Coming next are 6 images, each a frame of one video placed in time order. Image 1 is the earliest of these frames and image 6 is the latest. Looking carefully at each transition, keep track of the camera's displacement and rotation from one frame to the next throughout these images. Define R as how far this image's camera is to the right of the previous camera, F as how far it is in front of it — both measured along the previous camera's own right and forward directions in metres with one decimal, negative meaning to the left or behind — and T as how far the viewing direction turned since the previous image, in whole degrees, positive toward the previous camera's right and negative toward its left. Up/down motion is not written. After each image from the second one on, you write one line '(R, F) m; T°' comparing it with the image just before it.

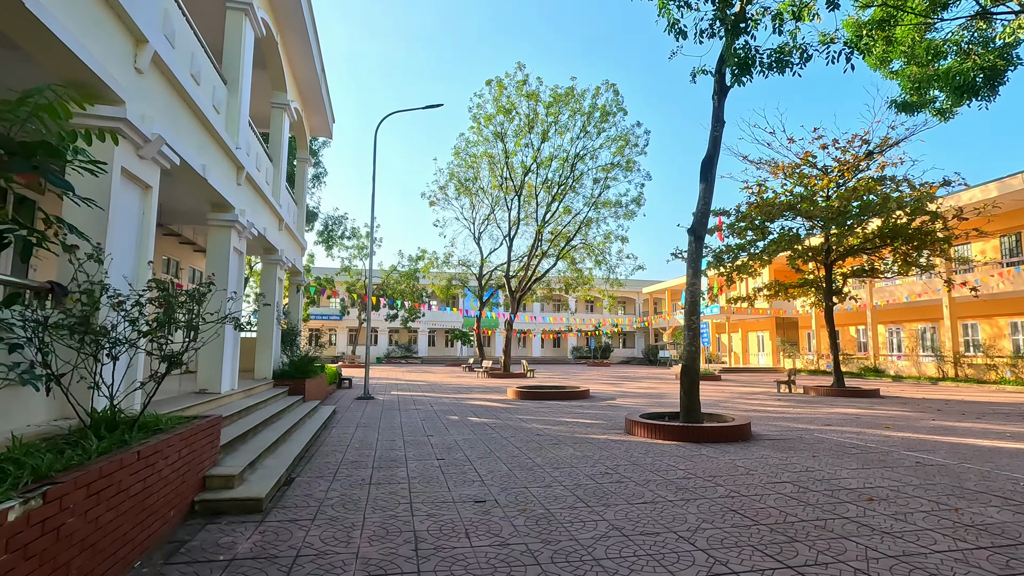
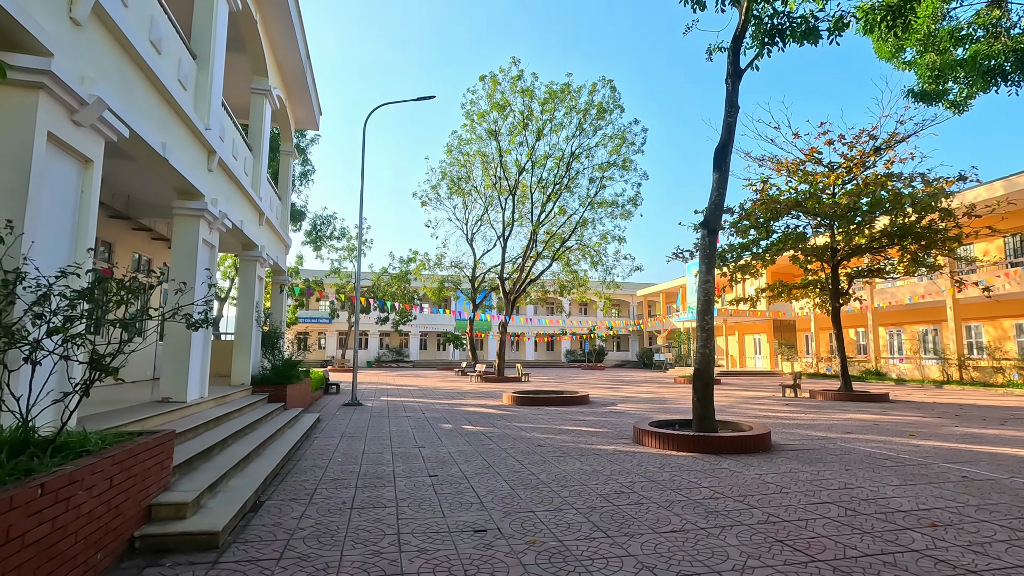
(-0.1, +0.7) m; +1°
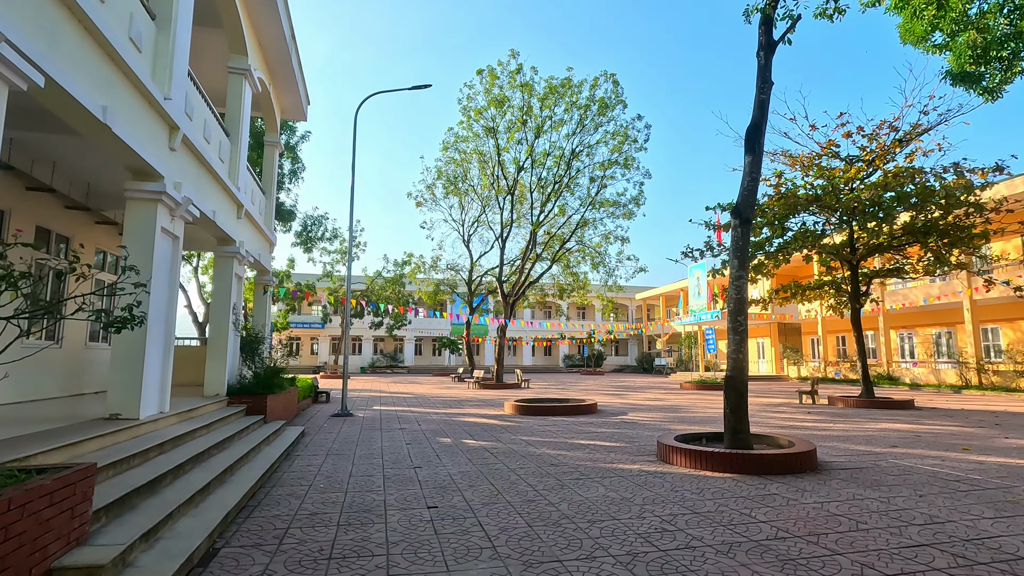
(-0.2, +1.0) m; +1°
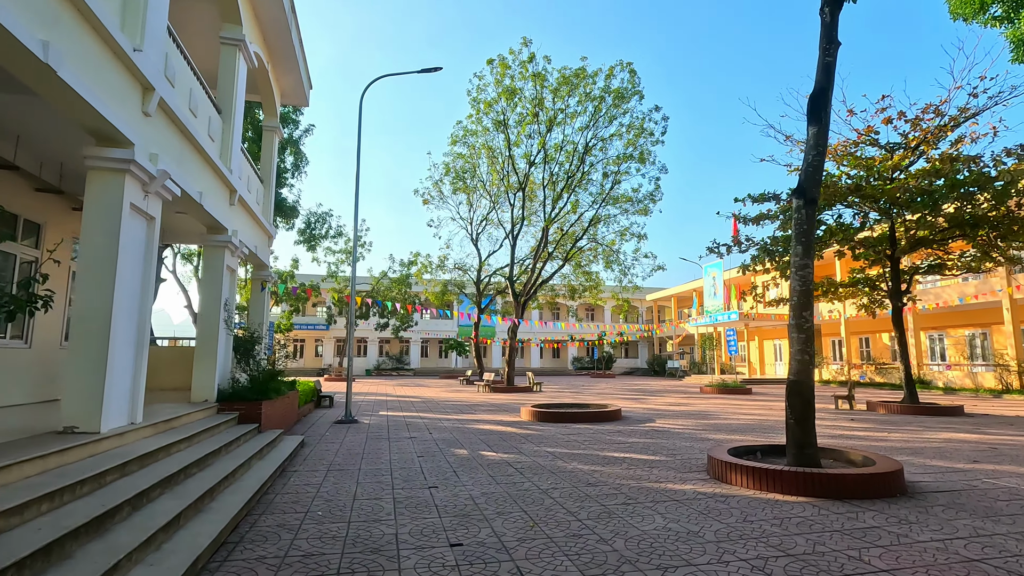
(-0.3, +1.0) m; 0°
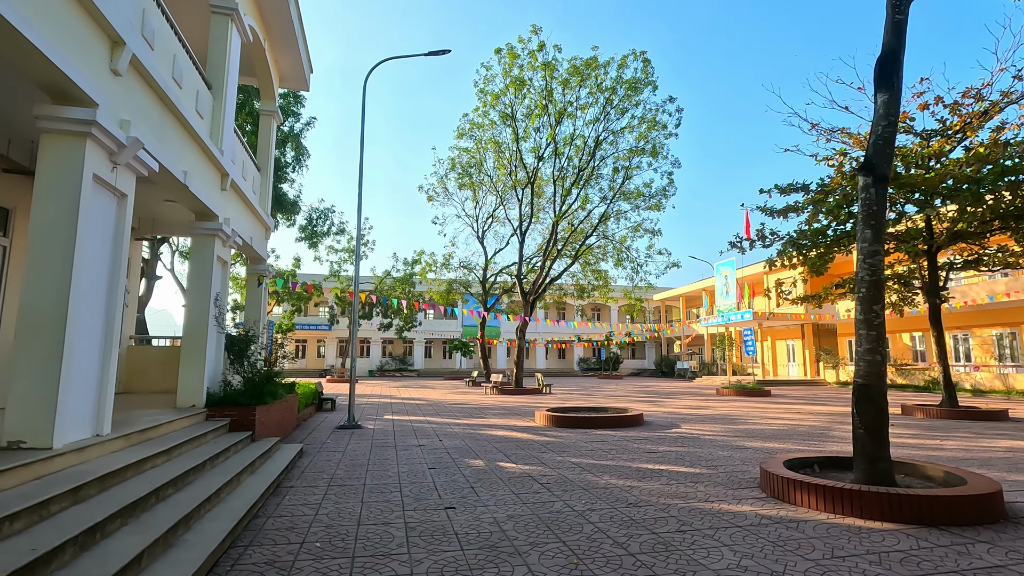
(-0.3, +0.8) m; 0°
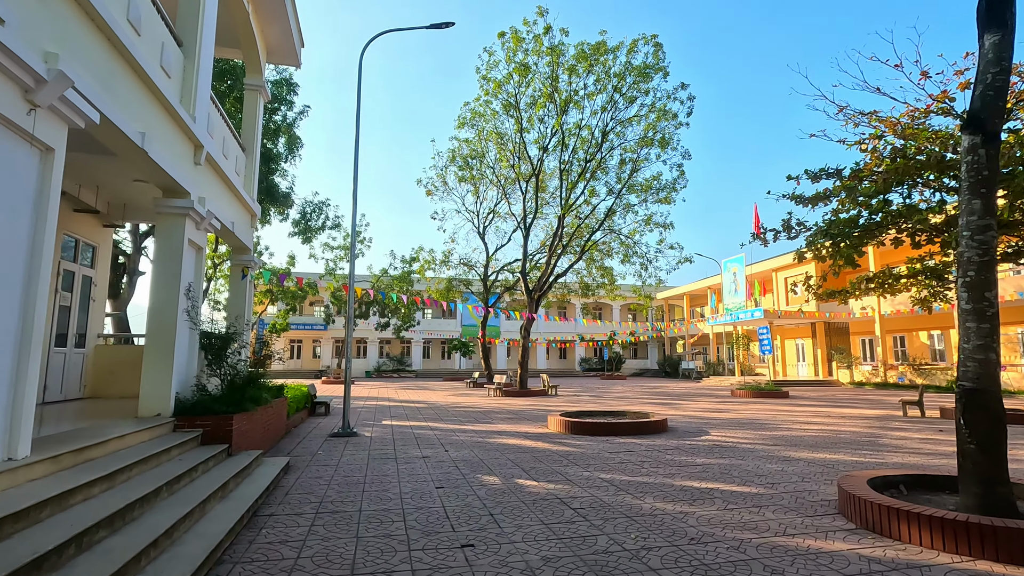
(-0.3, +1.1) m; 0°
